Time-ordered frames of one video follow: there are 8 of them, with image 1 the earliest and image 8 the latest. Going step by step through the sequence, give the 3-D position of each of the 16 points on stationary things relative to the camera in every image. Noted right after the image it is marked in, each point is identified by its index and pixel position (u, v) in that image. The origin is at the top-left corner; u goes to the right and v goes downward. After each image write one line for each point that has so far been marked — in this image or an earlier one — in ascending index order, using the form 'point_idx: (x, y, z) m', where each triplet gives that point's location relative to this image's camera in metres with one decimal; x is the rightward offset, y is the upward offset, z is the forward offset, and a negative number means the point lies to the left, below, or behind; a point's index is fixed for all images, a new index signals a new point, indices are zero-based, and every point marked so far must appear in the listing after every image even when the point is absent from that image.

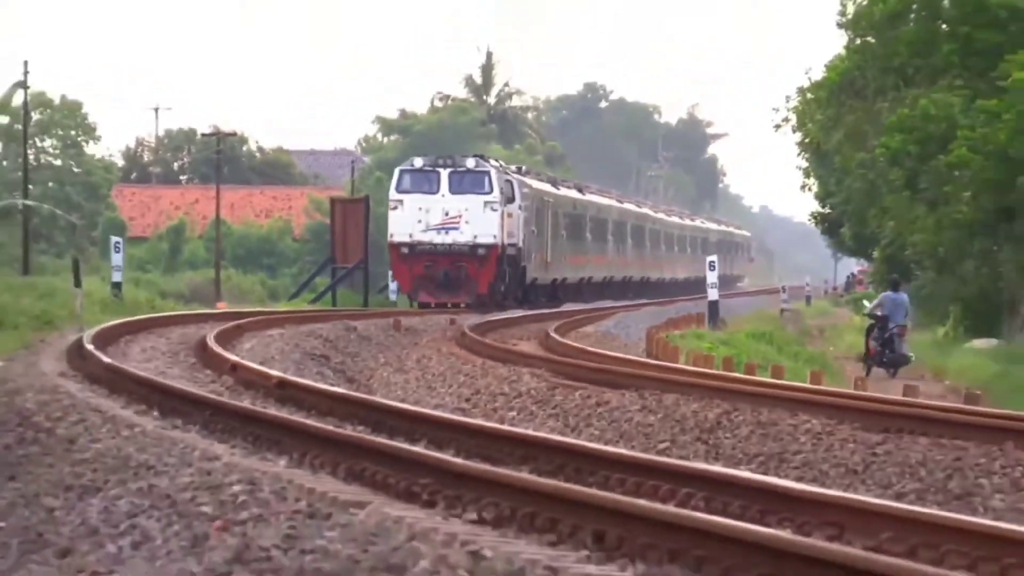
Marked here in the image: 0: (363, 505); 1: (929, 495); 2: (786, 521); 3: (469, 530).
0: (-0.7, -1.0, +7.0) m
1: (+1.9, -1.0, +6.7) m
2: (+1.3, -1.1, +6.6) m
3: (-0.2, -1.1, +6.7) m
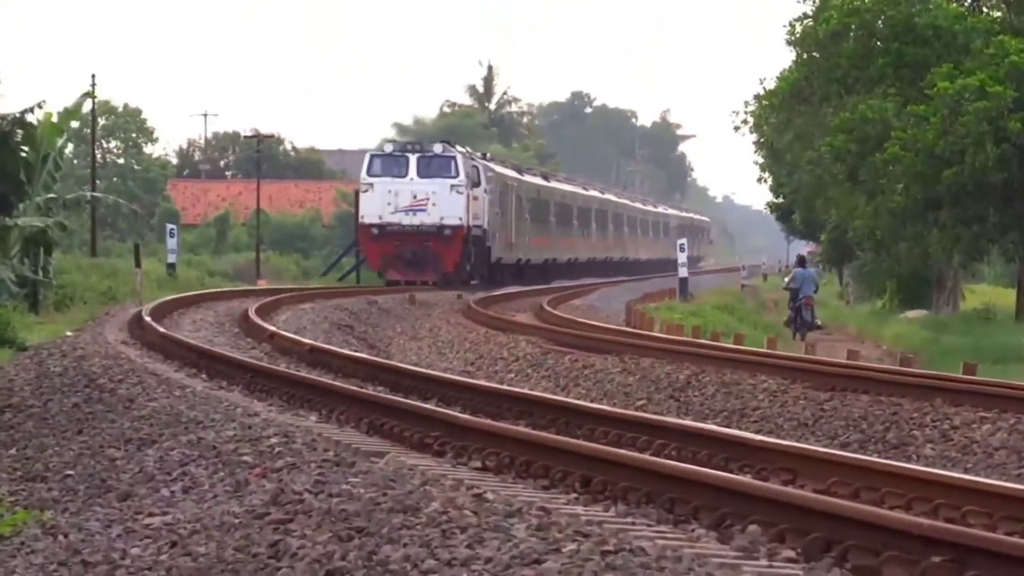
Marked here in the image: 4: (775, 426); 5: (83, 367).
0: (-0.7, -0.9, +8.1) m
1: (+1.9, -0.8, +7.8) m
2: (+1.2, -0.9, +7.7) m
3: (-0.2, -1.0, +7.8) m
4: (+1.5, -0.8, +8.2) m
5: (-2.8, -0.7, +10.2) m
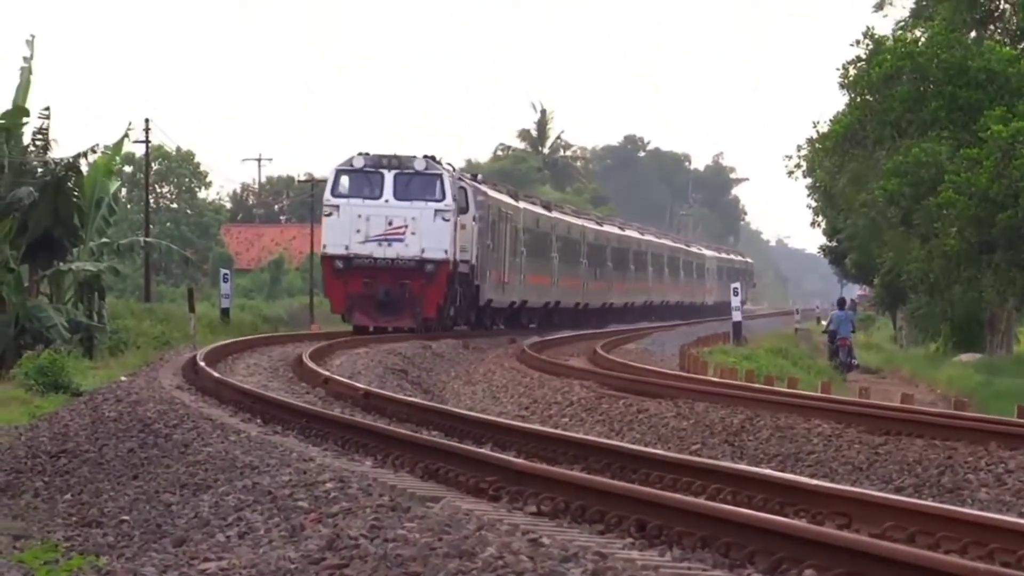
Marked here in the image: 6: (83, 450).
0: (-0.4, -1.2, +8.1) m
1: (+2.2, -1.1, +7.8) m
2: (+1.5, -1.2, +7.7) m
3: (+0.1, -1.2, +7.9) m
4: (+1.8, -1.0, +8.2) m
5: (-2.5, -1.0, +10.3) m
6: (-2.7, -1.0, +9.2) m
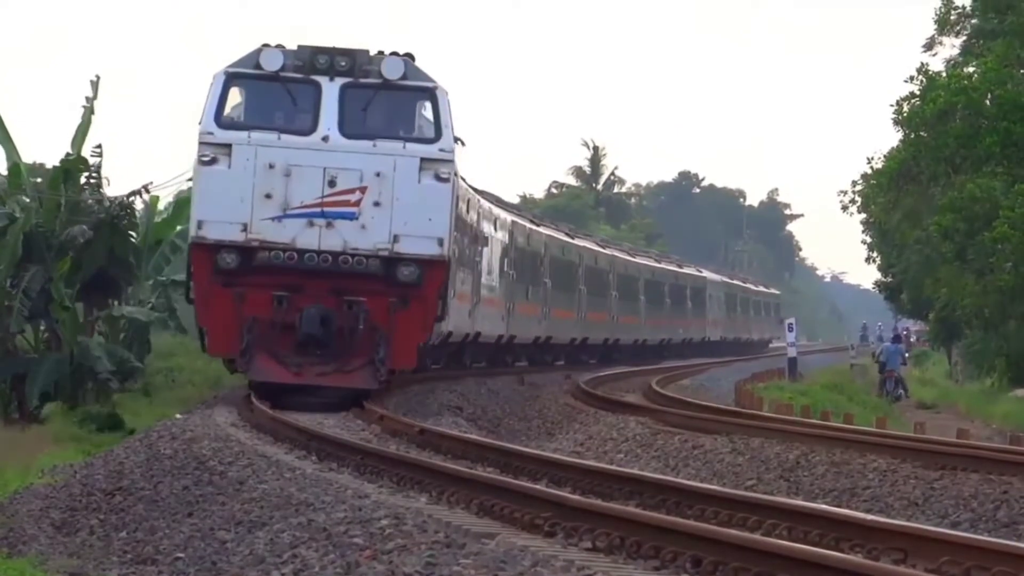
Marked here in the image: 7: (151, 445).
0: (-0.1, -1.4, +8.1) m
1: (+2.6, -1.3, +7.8) m
2: (+1.9, -1.4, +7.7) m
3: (+0.4, -1.5, +7.9) m
4: (+2.1, -1.2, +8.2) m
5: (-2.2, -1.2, +10.3) m
6: (-2.4, -1.3, +9.2) m
7: (-2.7, -1.2, +10.8) m
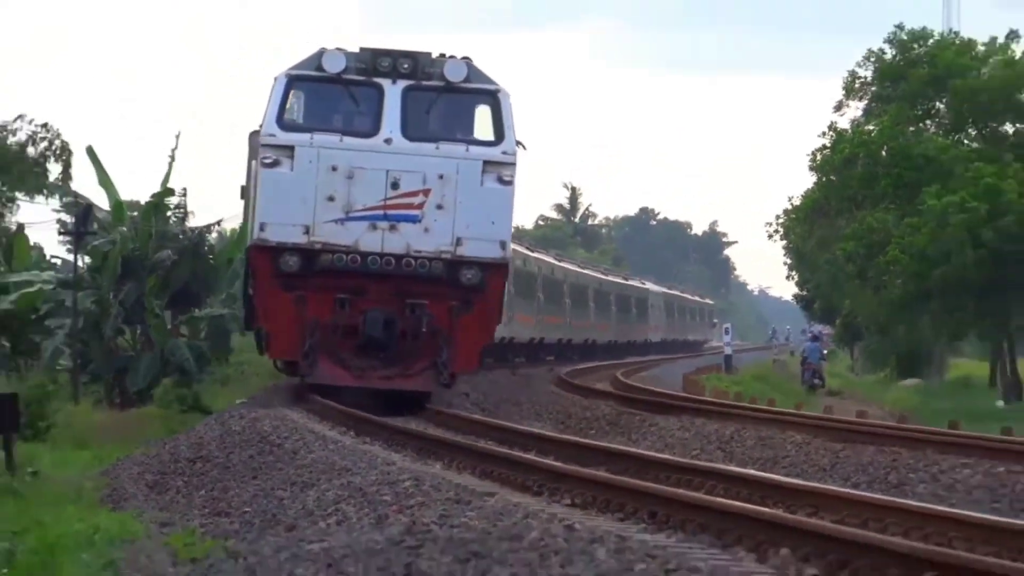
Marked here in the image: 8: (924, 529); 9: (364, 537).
0: (-0.1, -1.5, +10.3) m
1: (+2.5, -1.4, +10.0) m
2: (+1.8, -1.5, +9.9) m
3: (+0.4, -1.5, +10.1) m
4: (+2.1, -1.3, +10.4) m
5: (-2.2, -1.2, +12.5) m
6: (-2.4, -1.3, +11.4) m
7: (-2.7, -1.2, +13.0) m
8: (+2.5, -1.5, +8.7) m
9: (-1.0, -1.6, +9.4) m
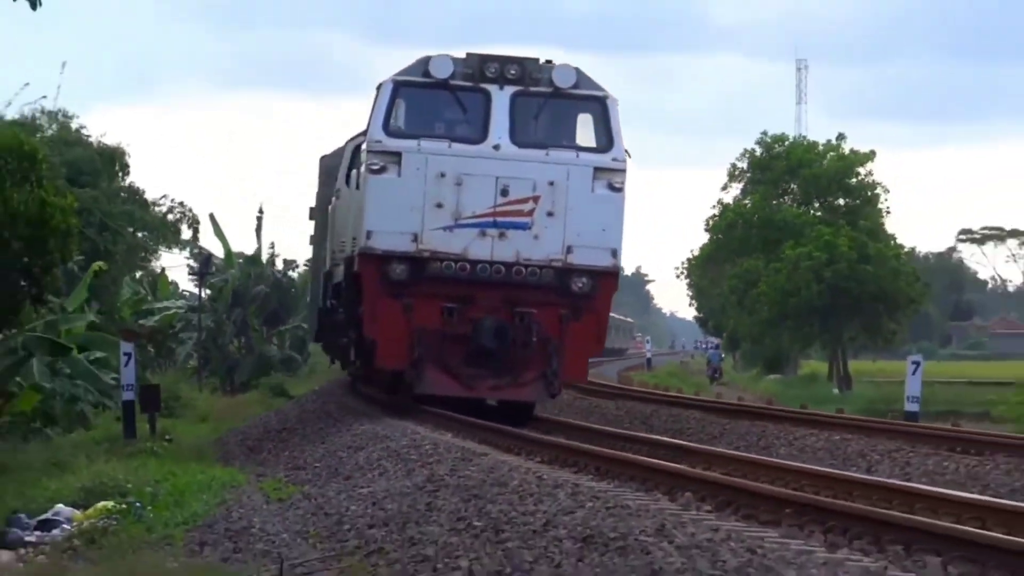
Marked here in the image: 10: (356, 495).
0: (-0.3, -1.7, +14.9) m
1: (+2.4, -1.6, +14.6) m
2: (+1.7, -1.7, +14.5) m
3: (+0.2, -1.8, +14.7) m
4: (+1.9, -1.6, +14.9) m
5: (-2.3, -1.5, +17.1) m
6: (-2.5, -1.6, +16.1) m
7: (-2.8, -1.5, +17.7) m
8: (+2.3, -1.7, +13.3) m
9: (-1.1, -1.9, +14.0) m
10: (-1.5, -2.0, +13.6) m
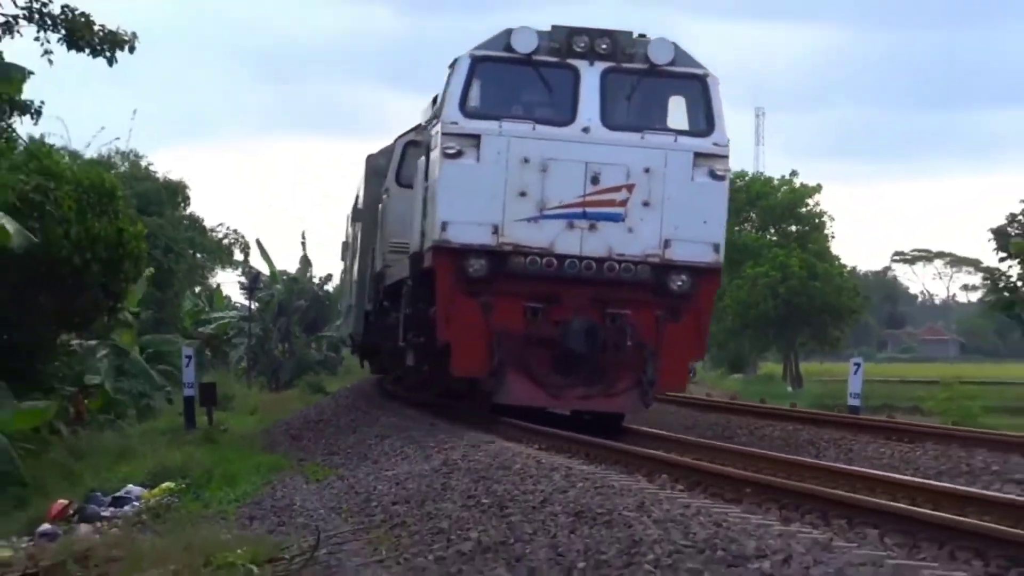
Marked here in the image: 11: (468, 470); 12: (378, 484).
0: (-0.2, -1.9, +17.6) m
1: (+2.4, -1.8, +17.2) m
2: (+1.7, -1.9, +17.1) m
3: (+0.3, -1.9, +17.3) m
4: (+2.0, -1.7, +17.6) m
5: (-2.2, -1.6, +19.8) m
6: (-2.5, -1.7, +18.7) m
7: (-2.7, -1.6, +20.4) m
8: (+2.3, -1.9, +15.9) m
9: (-1.1, -2.0, +16.7) m
10: (-1.5, -2.1, +16.3) m
11: (-0.5, -2.0, +15.9) m
12: (-1.5, -2.2, +15.9) m
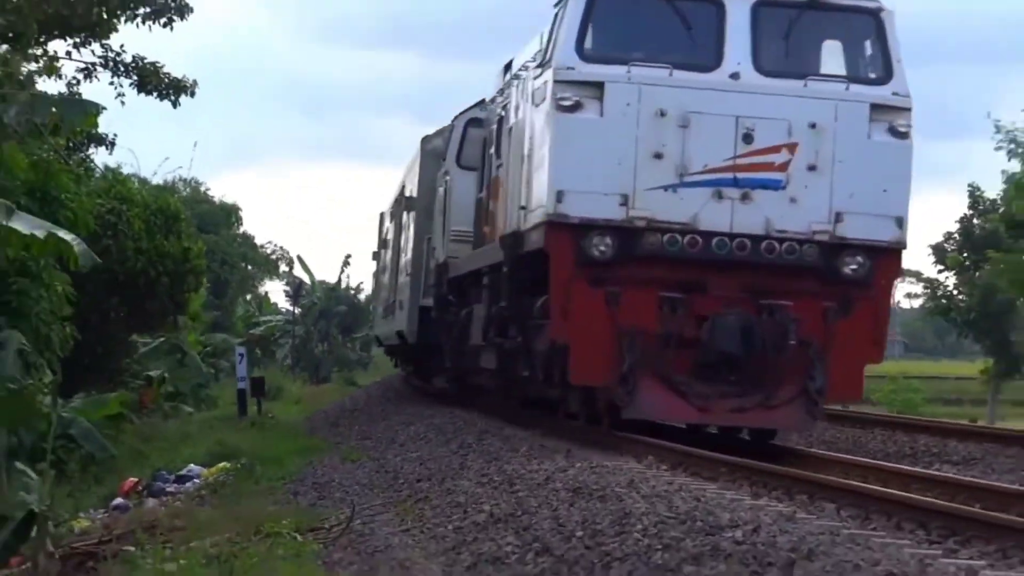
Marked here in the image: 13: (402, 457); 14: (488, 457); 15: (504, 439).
0: (-0.1, -2.0, +20.4) m
1: (+2.5, -1.9, +20.0) m
2: (+1.8, -2.0, +19.9) m
3: (+0.4, -2.1, +20.1) m
4: (+2.1, -1.8, +20.4) m
5: (-2.1, -1.7, +22.7) m
6: (-2.4, -1.8, +21.6) m
7: (-2.5, -1.7, +23.2) m
8: (+2.4, -2.0, +18.7) m
9: (-1.0, -2.1, +19.5) m
10: (-1.4, -2.2, +19.2) m
11: (-0.4, -2.1, +18.8) m
12: (-1.4, -2.3, +18.7) m
13: (-1.5, -2.3, +19.2) m
14: (-0.3, -2.2, +18.3) m
15: (-0.1, -2.1, +19.4) m
